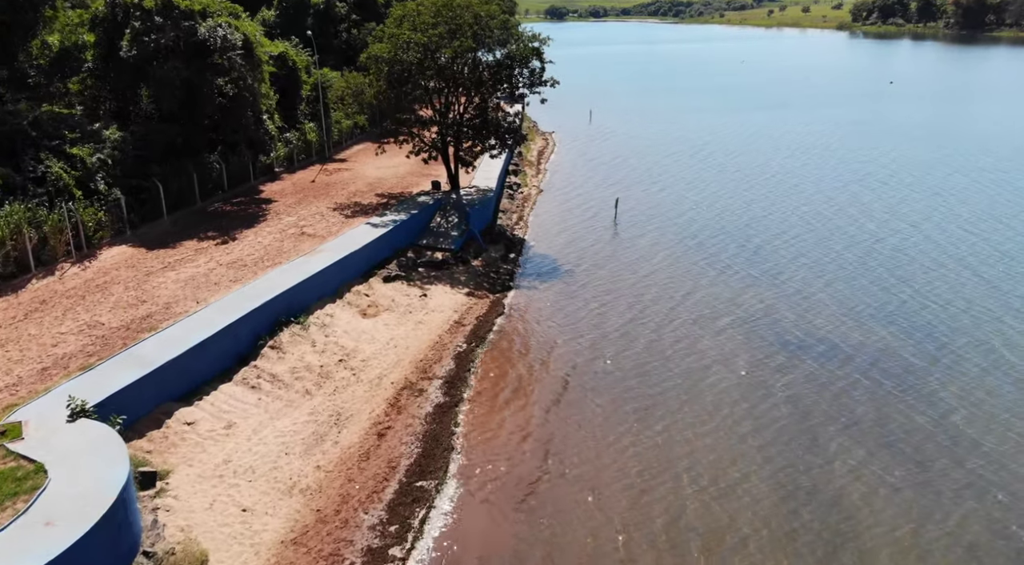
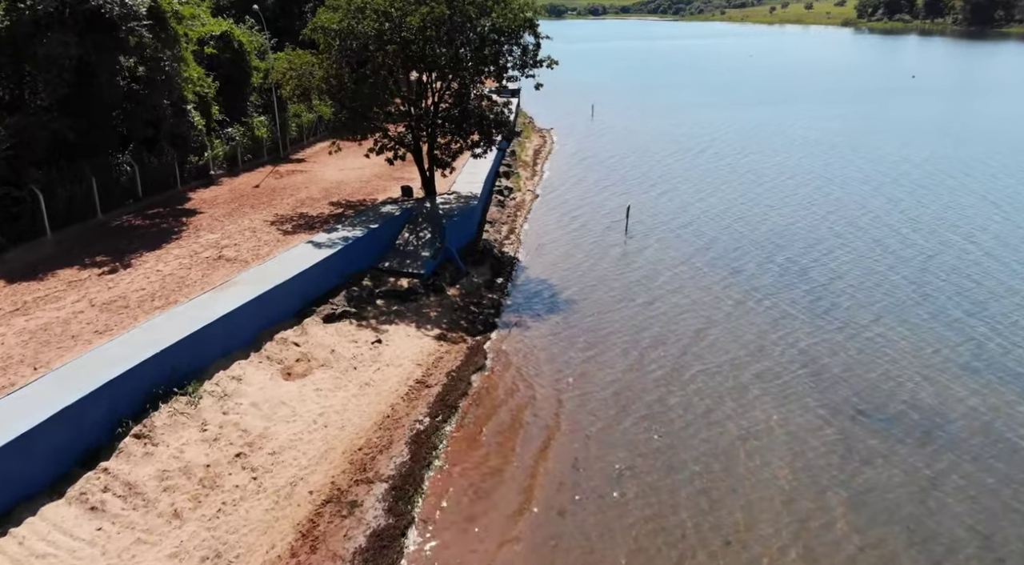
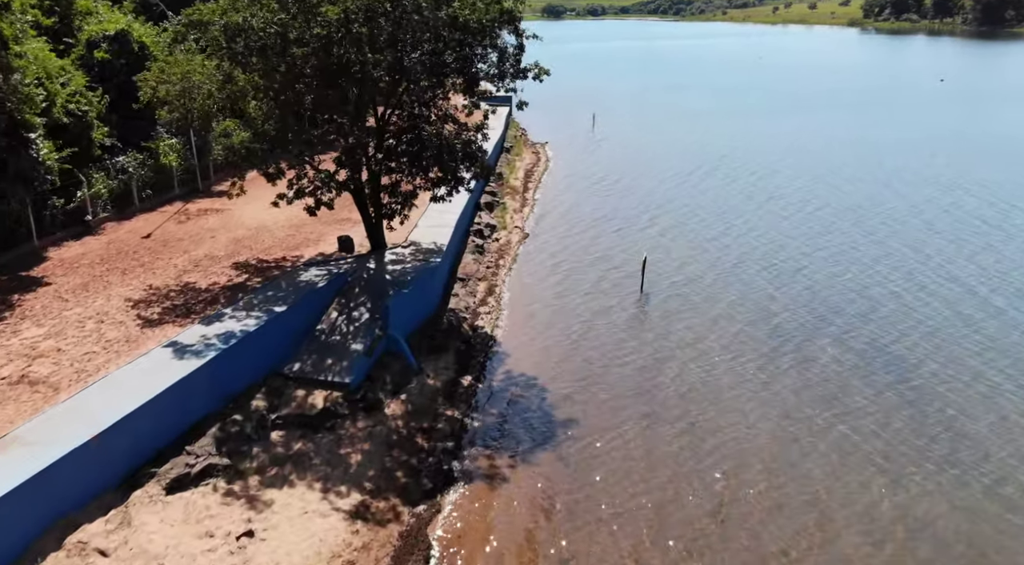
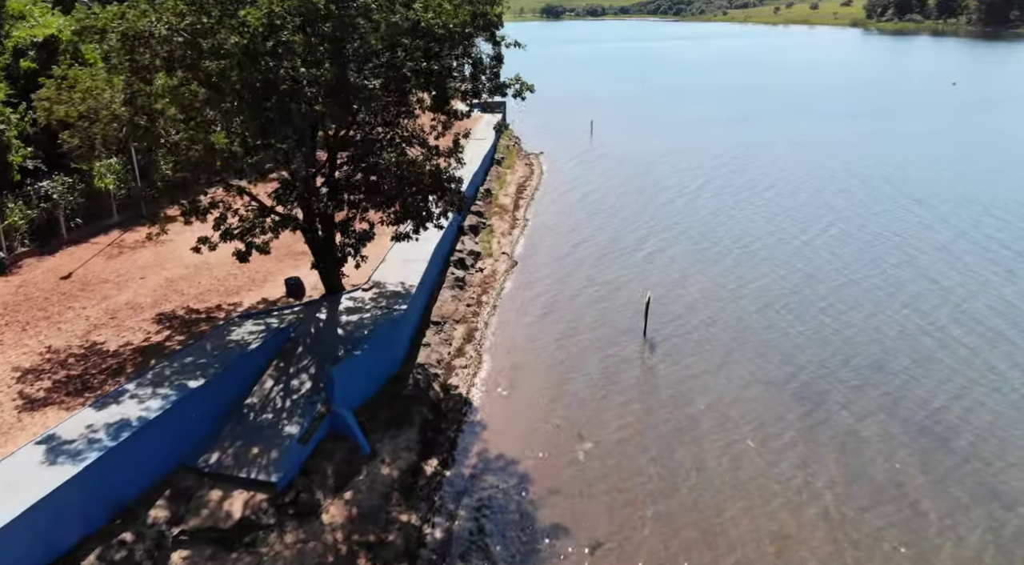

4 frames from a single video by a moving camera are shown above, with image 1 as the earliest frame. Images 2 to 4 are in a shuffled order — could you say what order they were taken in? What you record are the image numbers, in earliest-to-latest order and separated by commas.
2, 3, 4
